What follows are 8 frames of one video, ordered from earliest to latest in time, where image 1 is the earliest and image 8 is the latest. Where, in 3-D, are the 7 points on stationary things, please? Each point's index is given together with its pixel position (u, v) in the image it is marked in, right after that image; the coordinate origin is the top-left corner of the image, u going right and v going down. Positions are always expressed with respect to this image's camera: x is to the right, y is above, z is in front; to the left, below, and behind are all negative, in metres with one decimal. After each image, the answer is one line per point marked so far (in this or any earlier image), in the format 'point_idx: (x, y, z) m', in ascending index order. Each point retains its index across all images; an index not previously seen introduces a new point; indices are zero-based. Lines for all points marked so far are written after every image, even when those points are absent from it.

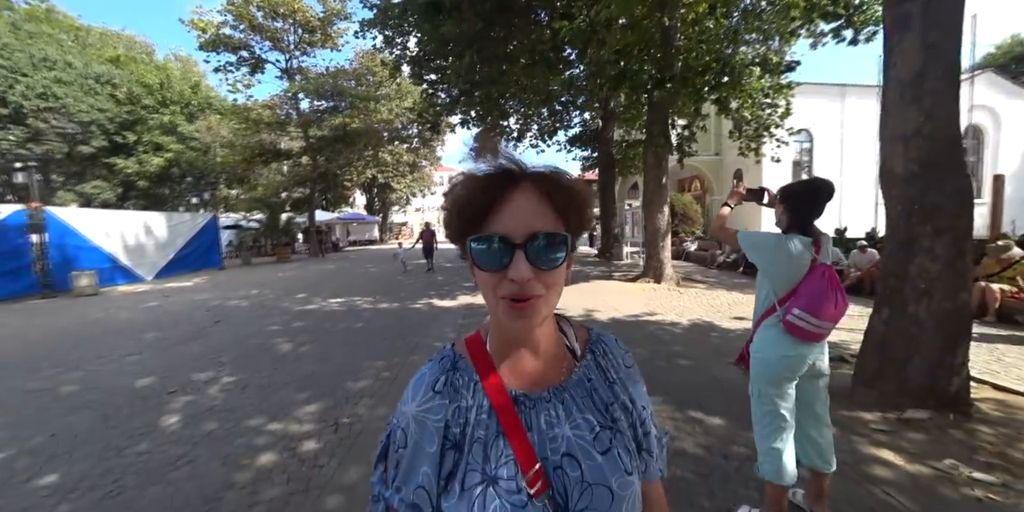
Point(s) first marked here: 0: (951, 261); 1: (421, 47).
0: (+3.9, 0.0, +3.5) m
1: (-2.8, +6.4, +11.8) m
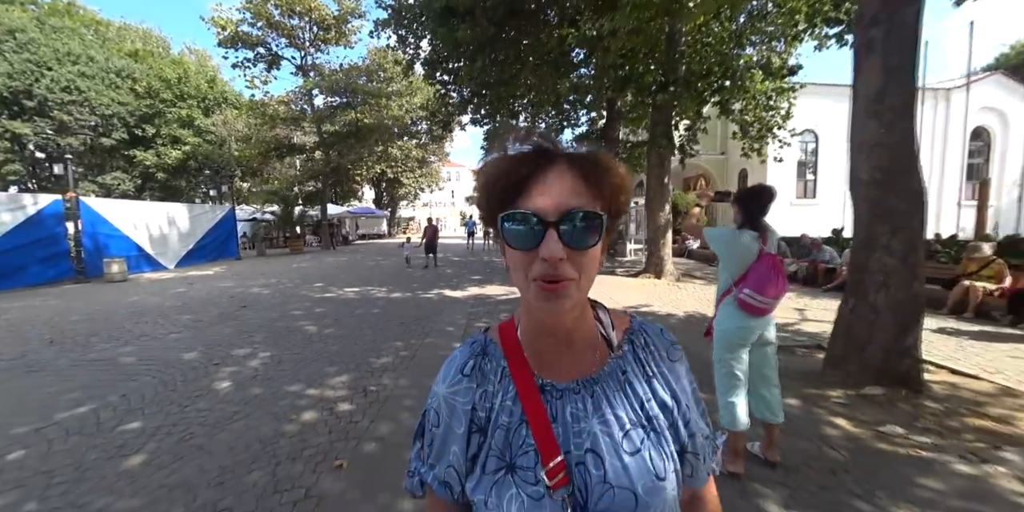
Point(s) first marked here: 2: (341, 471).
0: (+4.0, 0.0, +4.0) m
1: (-2.5, +6.6, +12.3) m
2: (-1.3, -1.7, +3.0) m
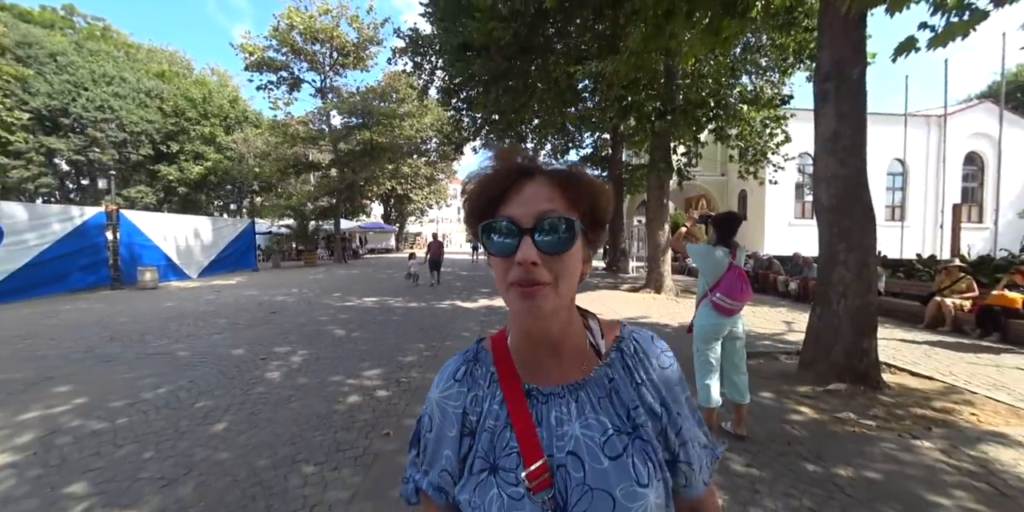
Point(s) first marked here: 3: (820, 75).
0: (+4.2, -0.2, +4.7) m
1: (-2.2, +6.2, +13.4) m
2: (-1.2, -1.7, +3.7) m
3: (+3.8, +2.2, +4.8) m
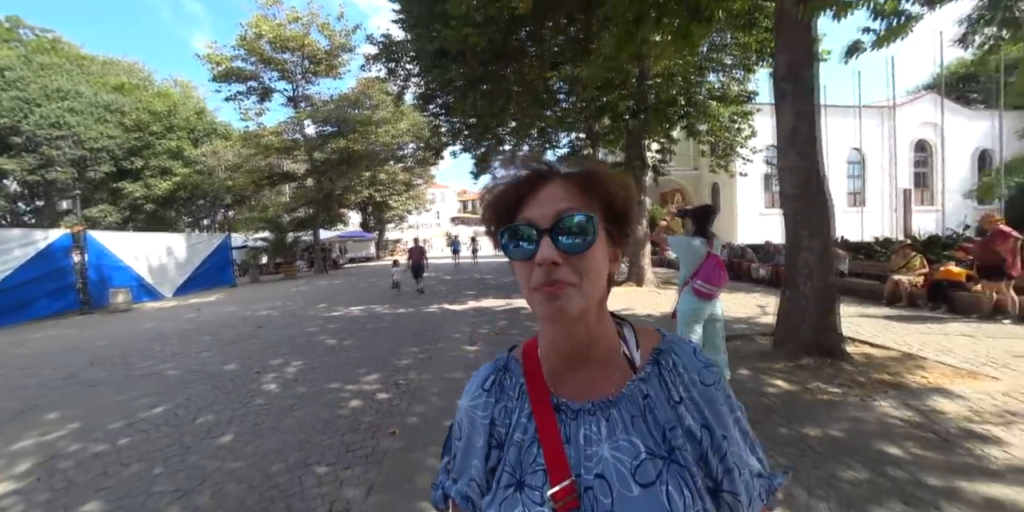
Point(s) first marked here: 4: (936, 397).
0: (+4.1, 0.0, +5.1) m
1: (-3.0, +6.0, +13.5) m
2: (-1.2, -1.8, +3.9) m
3: (+3.5, +2.4, +5.2) m
4: (+4.5, -1.5, +4.1) m
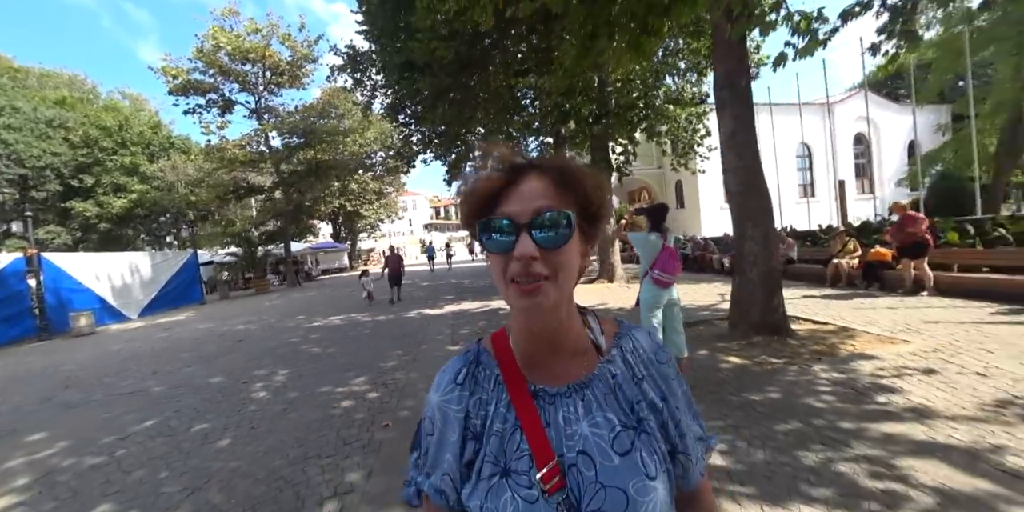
0: (+3.7, +0.2, +5.7) m
1: (-4.2, +5.7, +13.7) m
2: (-1.3, -1.8, +4.2) m
3: (+3.1, +2.6, +5.8) m
4: (+4.3, -1.3, +4.7) m
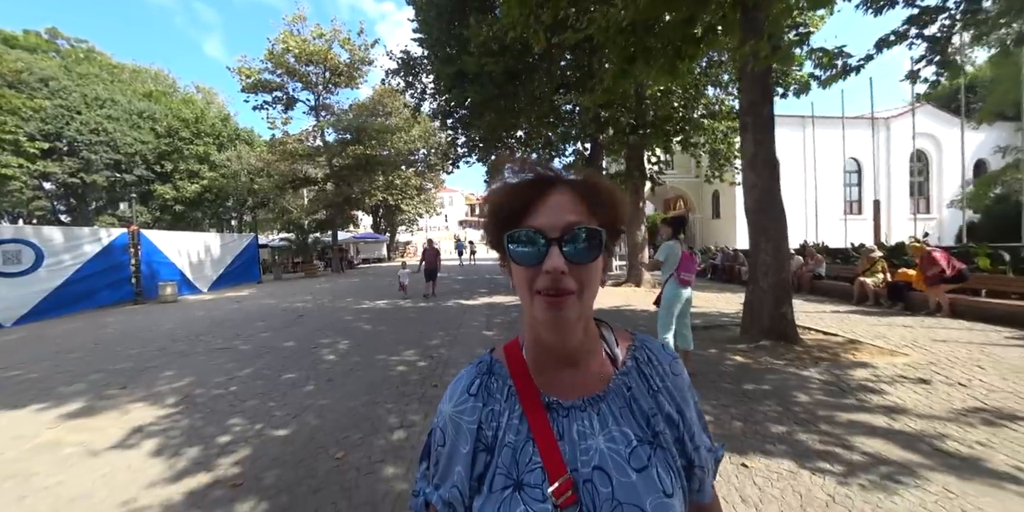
0: (+4.3, 0.0, +6.3) m
1: (-2.6, +6.0, +14.9) m
2: (-1.0, -1.7, +5.1) m
3: (+3.8, +2.4, +6.4) m
4: (+4.7, -1.5, +5.2) m
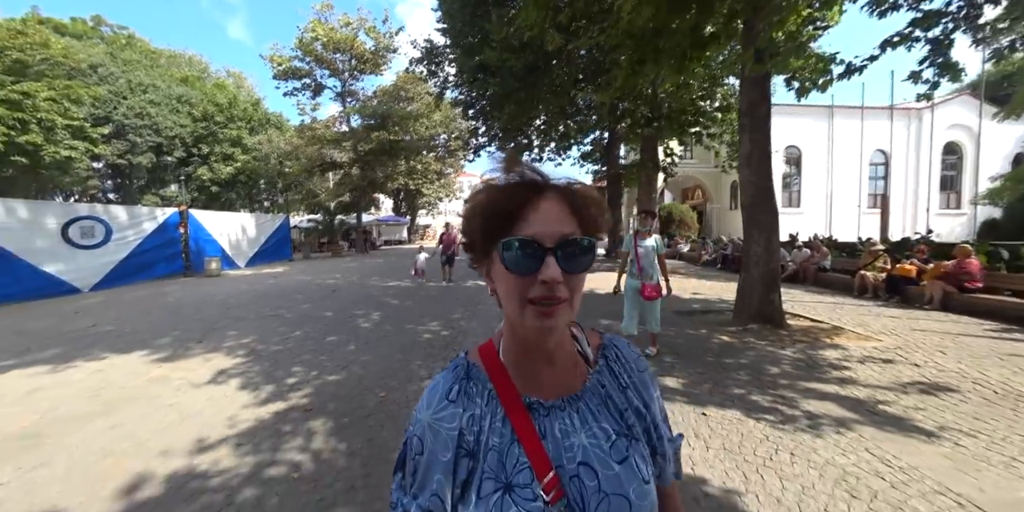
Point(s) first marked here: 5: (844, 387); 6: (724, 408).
0: (+4.5, +0.2, +6.9) m
1: (-1.8, +6.6, +15.5) m
2: (-0.8, -1.5, +6.0) m
3: (+4.1, +2.6, +6.9) m
4: (+4.8, -1.4, +5.9) m
5: (+3.9, -1.5, +4.5) m
6: (+2.2, -1.6, +4.0) m
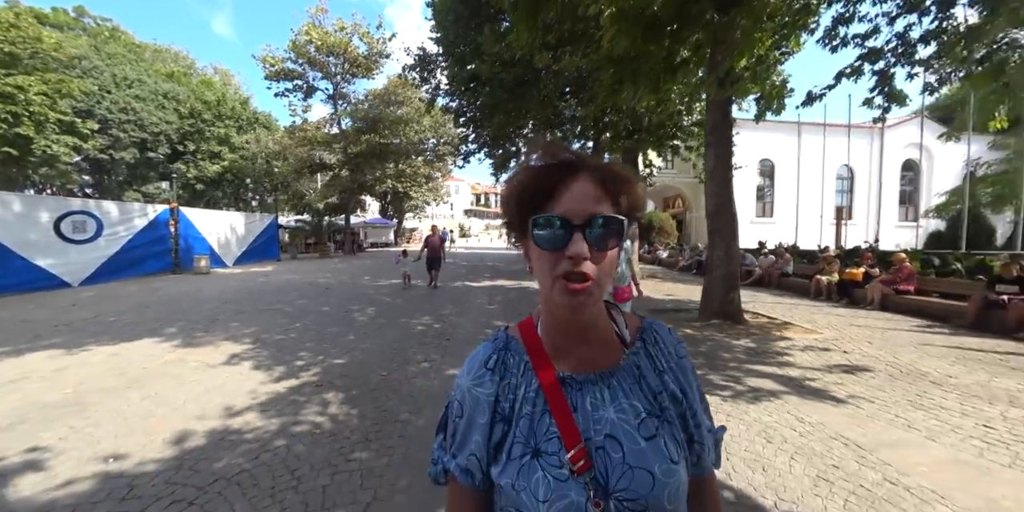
0: (+4.3, +0.1, +7.7) m
1: (-2.3, +6.5, +16.2) m
2: (-1.1, -1.5, +6.6) m
3: (+3.9, +2.5, +7.8) m
4: (+4.6, -1.5, +6.7) m
5: (+3.7, -1.6, +5.3) m
6: (+2.0, -1.5, +4.7) m
